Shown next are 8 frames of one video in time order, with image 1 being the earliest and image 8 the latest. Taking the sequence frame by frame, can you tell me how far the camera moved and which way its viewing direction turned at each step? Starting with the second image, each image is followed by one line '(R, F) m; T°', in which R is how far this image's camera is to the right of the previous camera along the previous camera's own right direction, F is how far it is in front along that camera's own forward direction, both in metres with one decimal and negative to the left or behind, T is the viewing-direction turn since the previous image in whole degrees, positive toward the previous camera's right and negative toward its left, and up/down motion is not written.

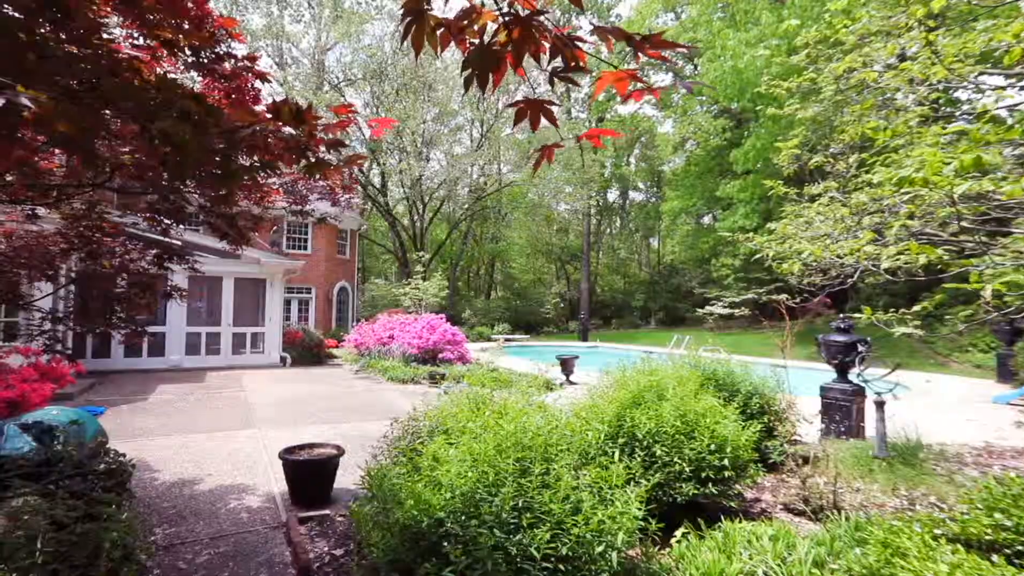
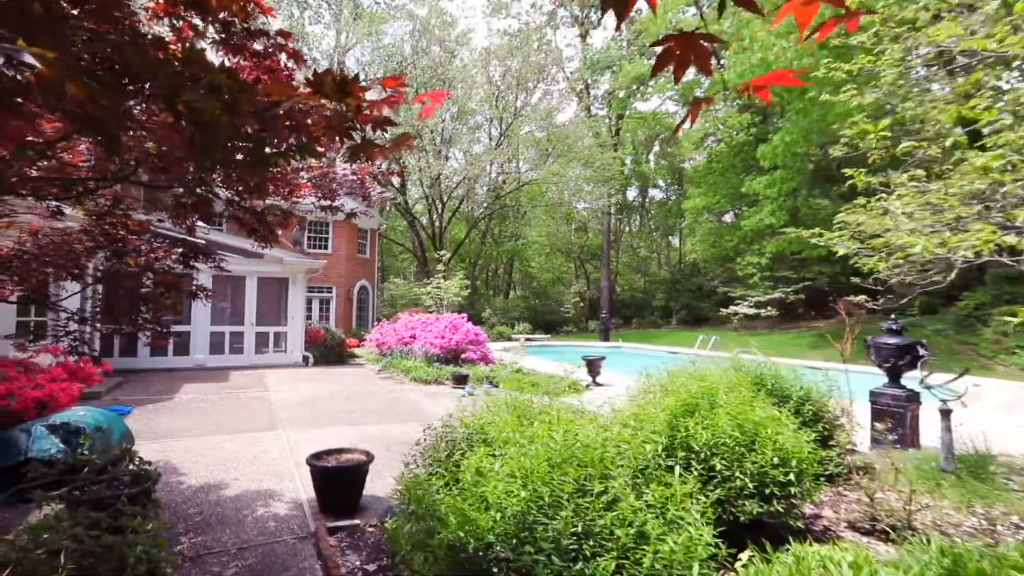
(-0.1, +0.2) m; -2°
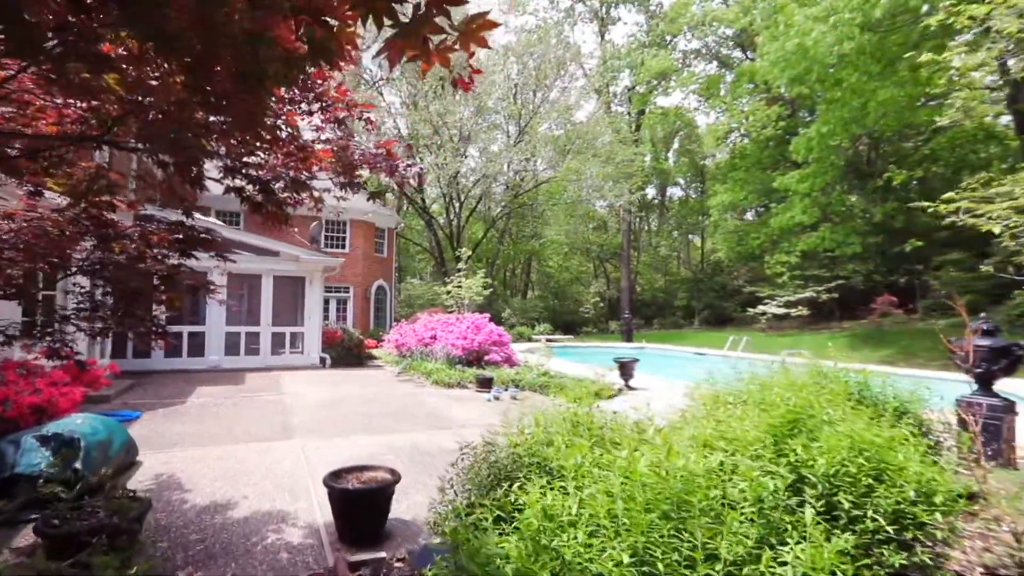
(-0.2, +0.5) m; -2°
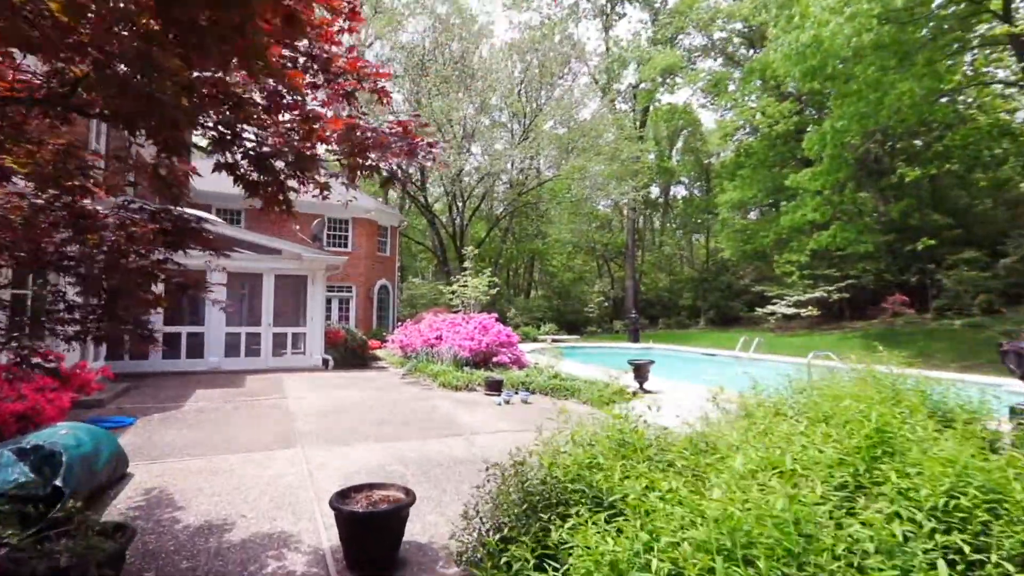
(-0.1, +0.3) m; 0°
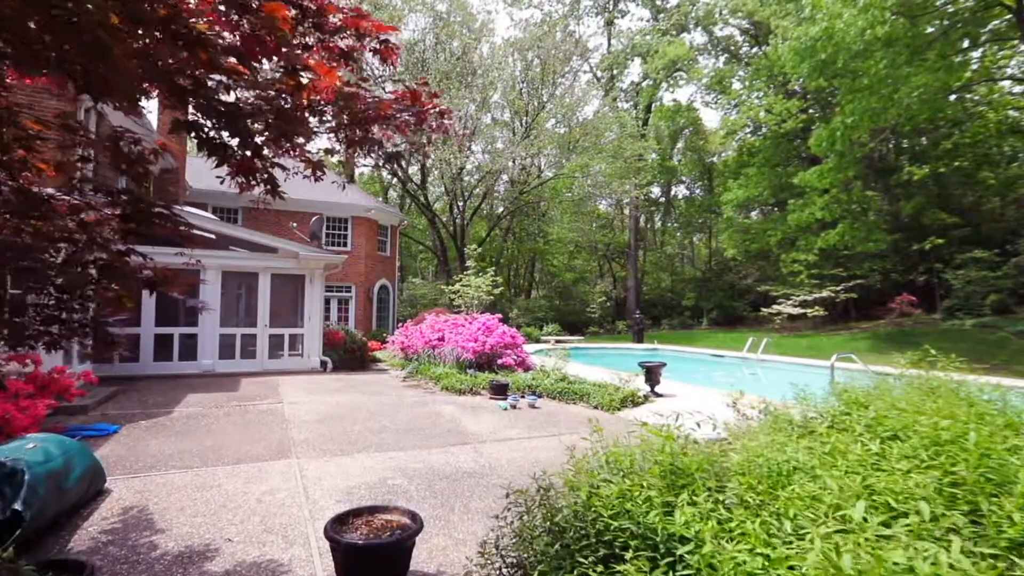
(-0.1, +0.4) m; 0°
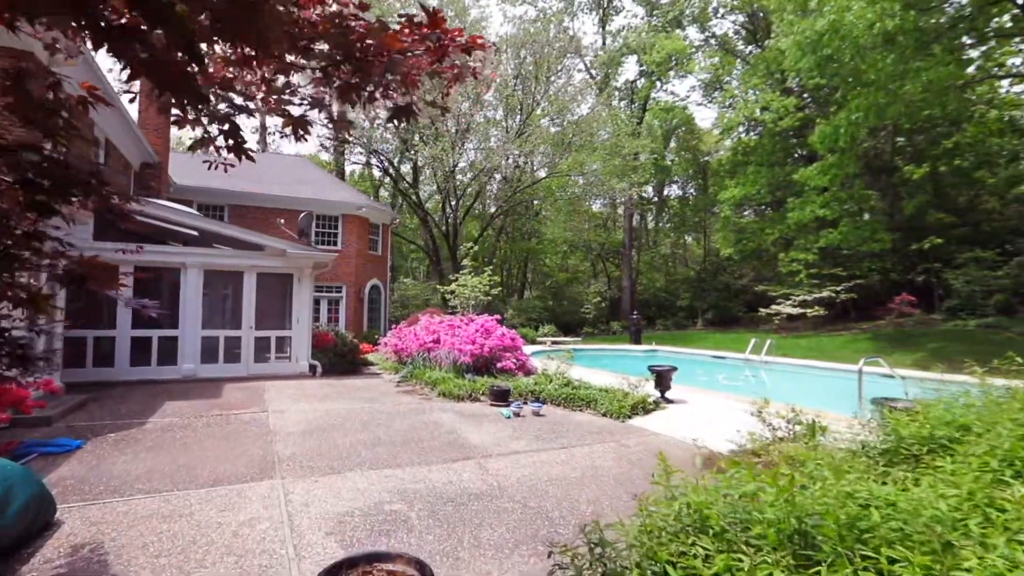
(-0.2, +0.5) m; +1°
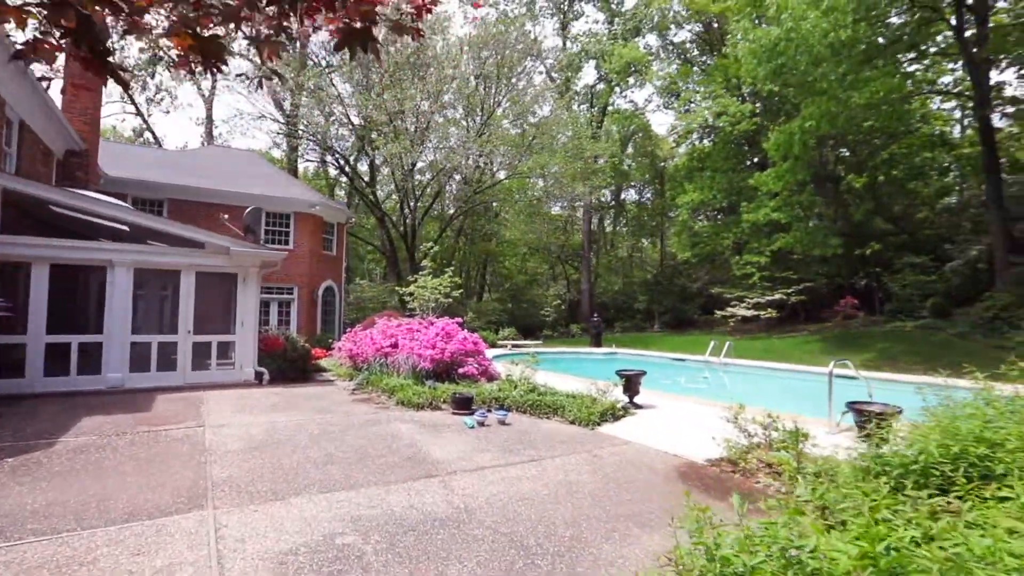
(-0.1, +0.4) m; +5°
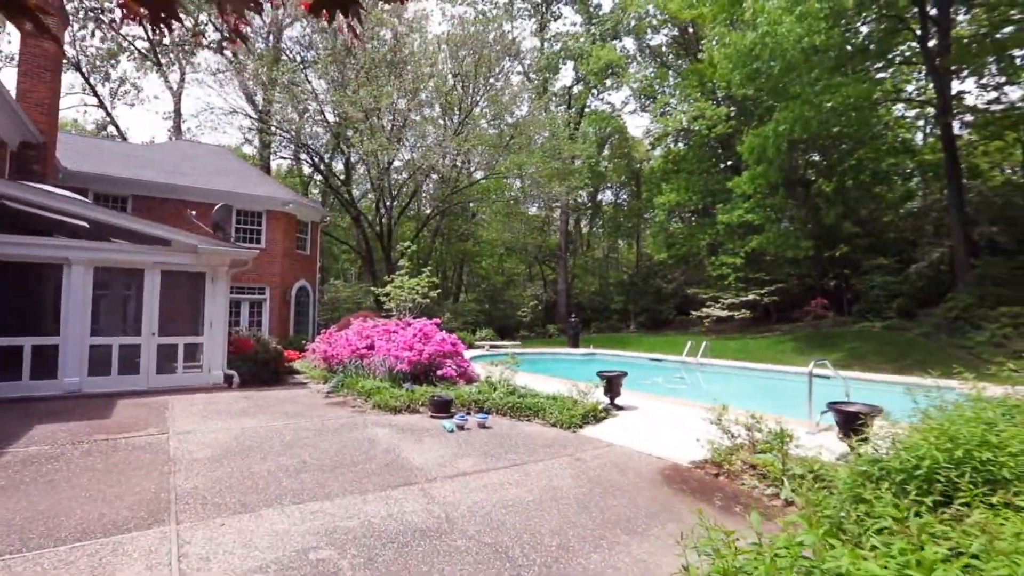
(-0.1, +0.1) m; +3°
